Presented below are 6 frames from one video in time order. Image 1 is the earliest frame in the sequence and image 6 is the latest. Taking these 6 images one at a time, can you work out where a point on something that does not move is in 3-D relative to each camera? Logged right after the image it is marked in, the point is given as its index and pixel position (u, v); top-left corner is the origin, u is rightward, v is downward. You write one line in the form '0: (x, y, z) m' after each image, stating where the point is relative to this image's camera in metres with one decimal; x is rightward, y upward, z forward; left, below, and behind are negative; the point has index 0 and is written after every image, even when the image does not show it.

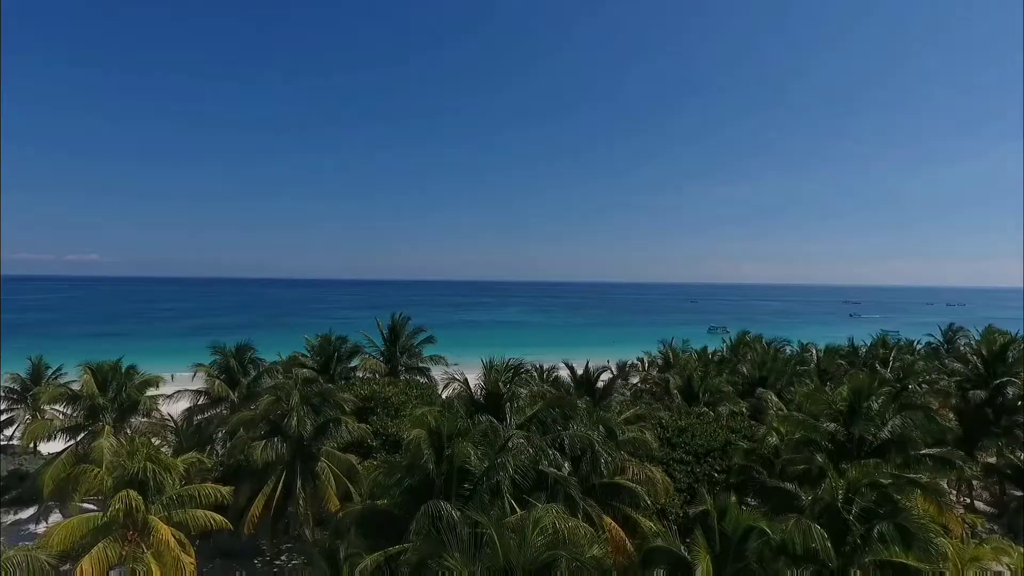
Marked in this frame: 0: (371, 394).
0: (-4.5, -3.3, +16.9) m
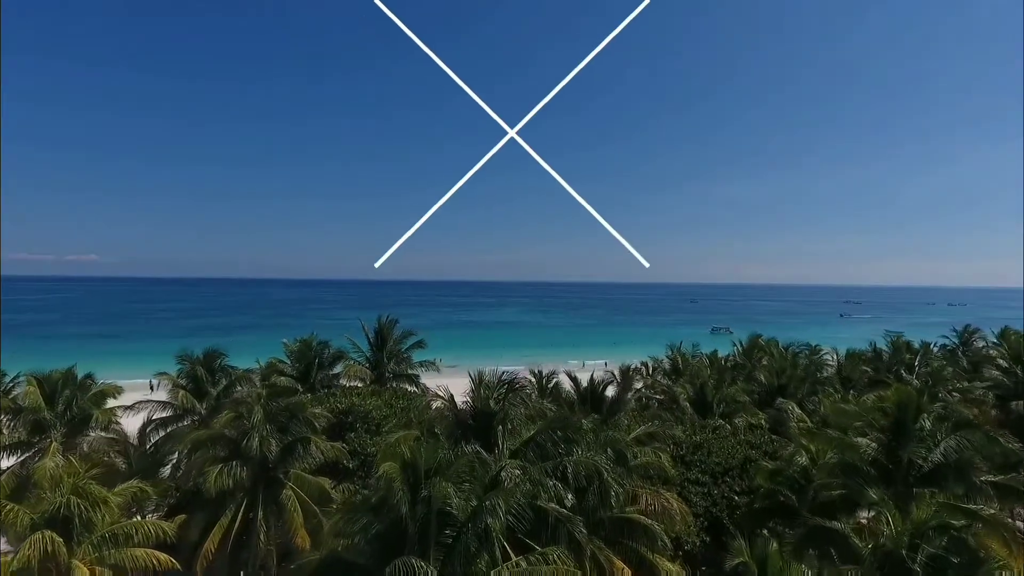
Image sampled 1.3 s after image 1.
0: (-4.6, -3.4, +15.1) m
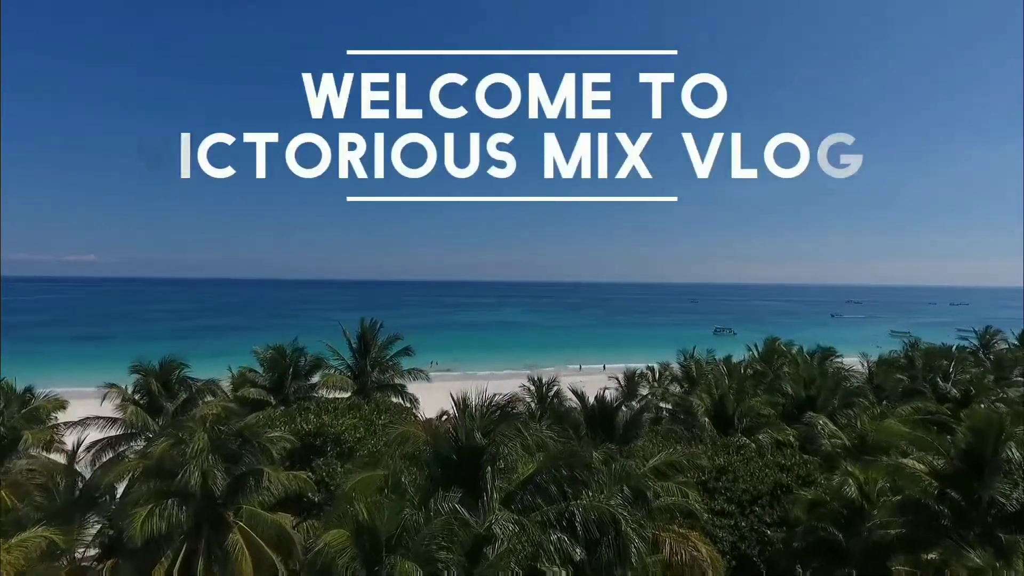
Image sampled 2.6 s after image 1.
0: (-4.7, -3.4, +13.0) m
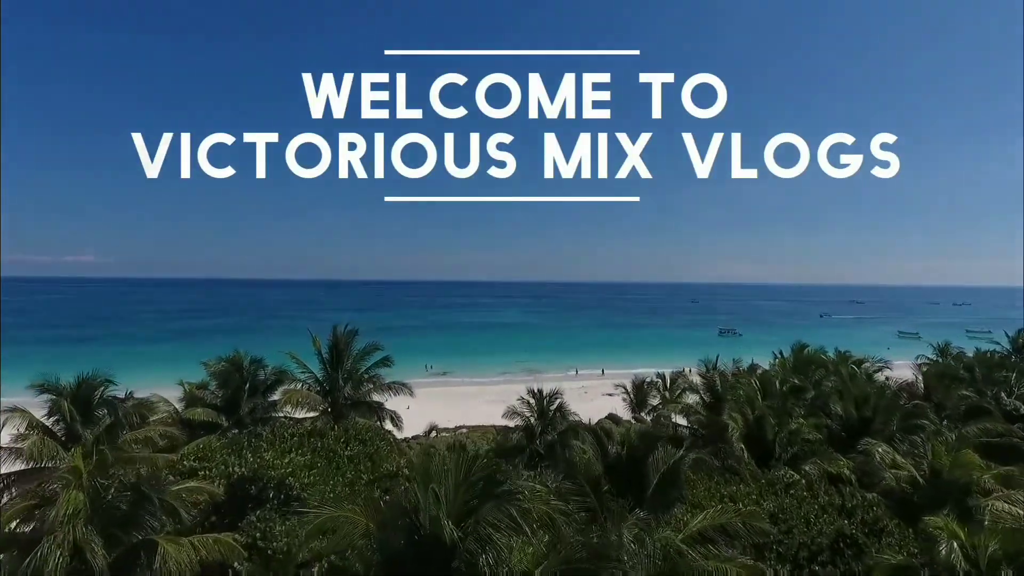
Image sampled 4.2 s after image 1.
0: (-4.8, -3.4, +10.2) m
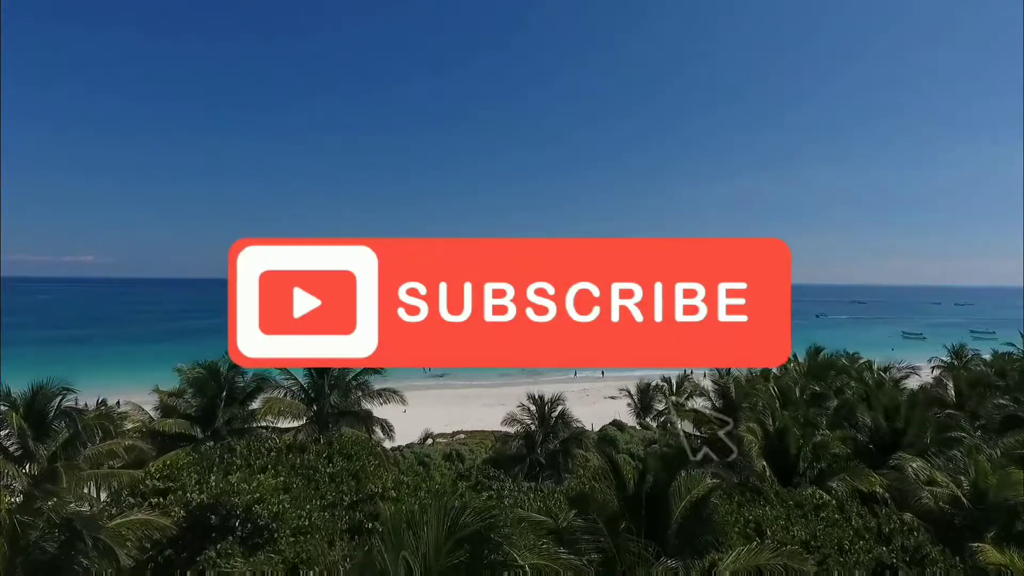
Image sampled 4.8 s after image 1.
0: (-4.8, -3.4, +9.0) m
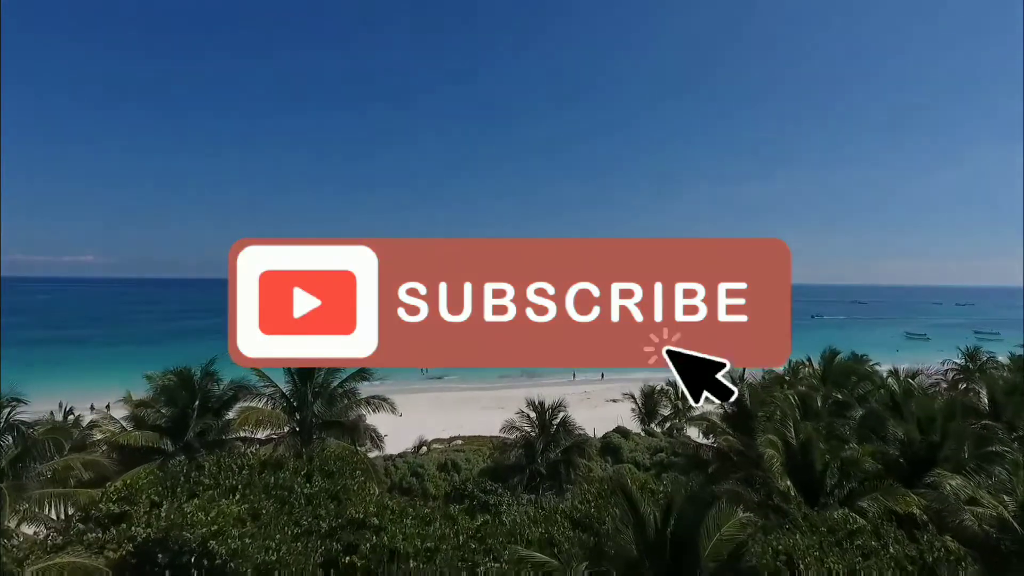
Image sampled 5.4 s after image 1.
0: (-4.9, -3.4, +7.8) m
